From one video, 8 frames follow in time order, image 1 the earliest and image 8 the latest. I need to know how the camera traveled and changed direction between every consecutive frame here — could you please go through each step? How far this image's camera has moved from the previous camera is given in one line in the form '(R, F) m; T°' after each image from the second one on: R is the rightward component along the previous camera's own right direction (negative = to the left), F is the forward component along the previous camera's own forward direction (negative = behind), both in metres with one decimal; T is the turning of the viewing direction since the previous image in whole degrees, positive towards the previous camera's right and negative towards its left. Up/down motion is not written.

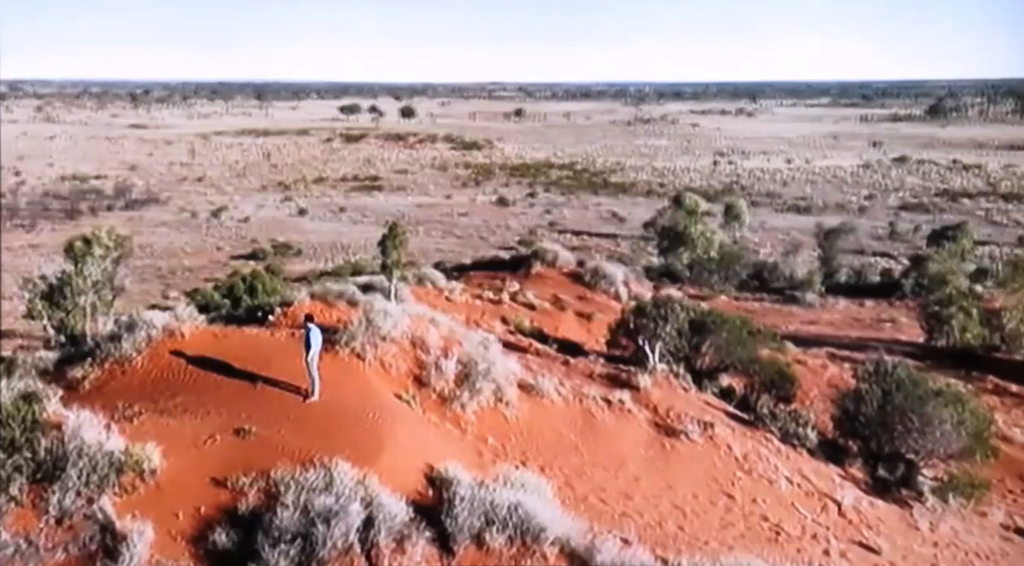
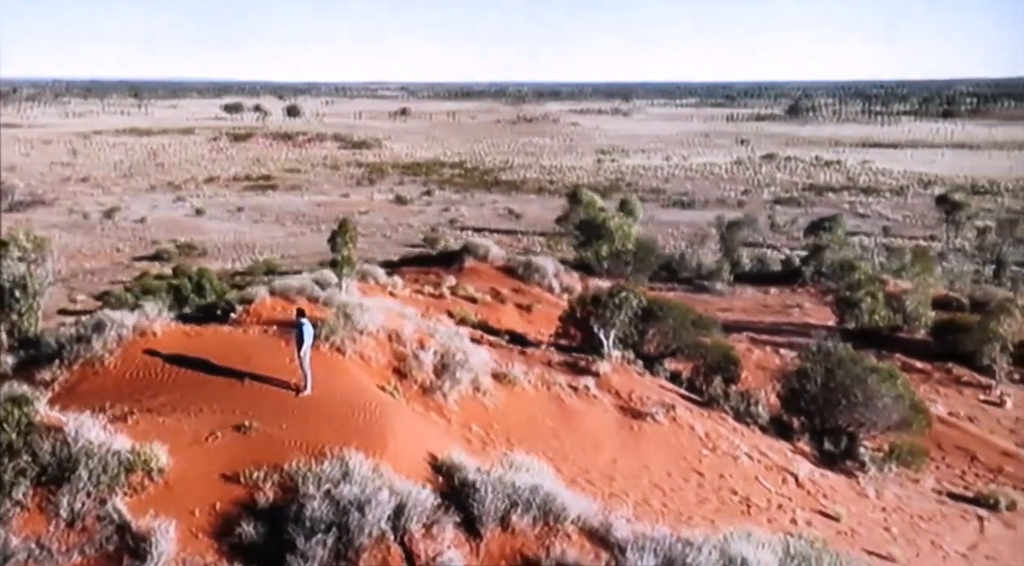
(-0.6, 0.0) m; +7°
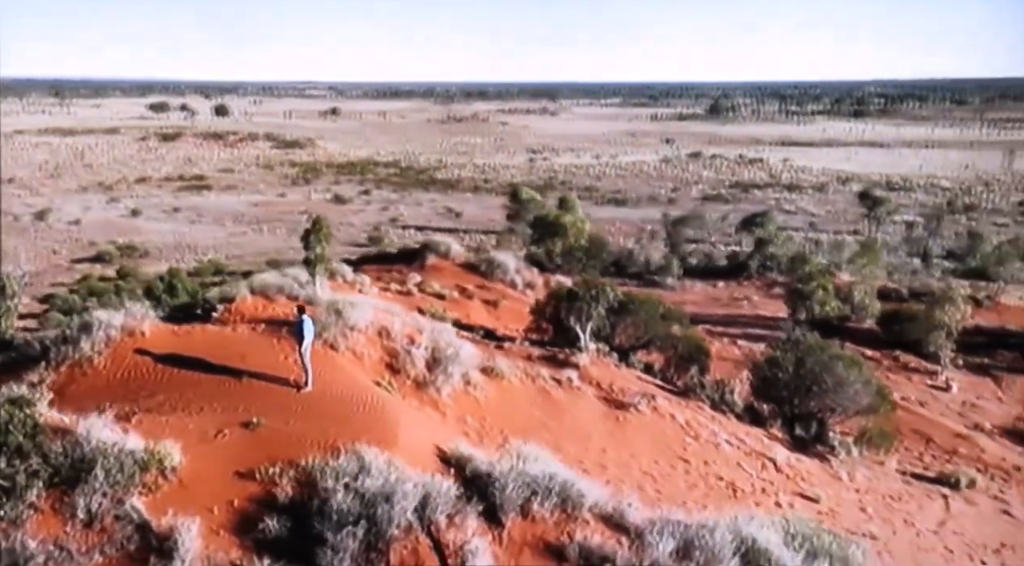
(-0.4, 0.0) m; +4°
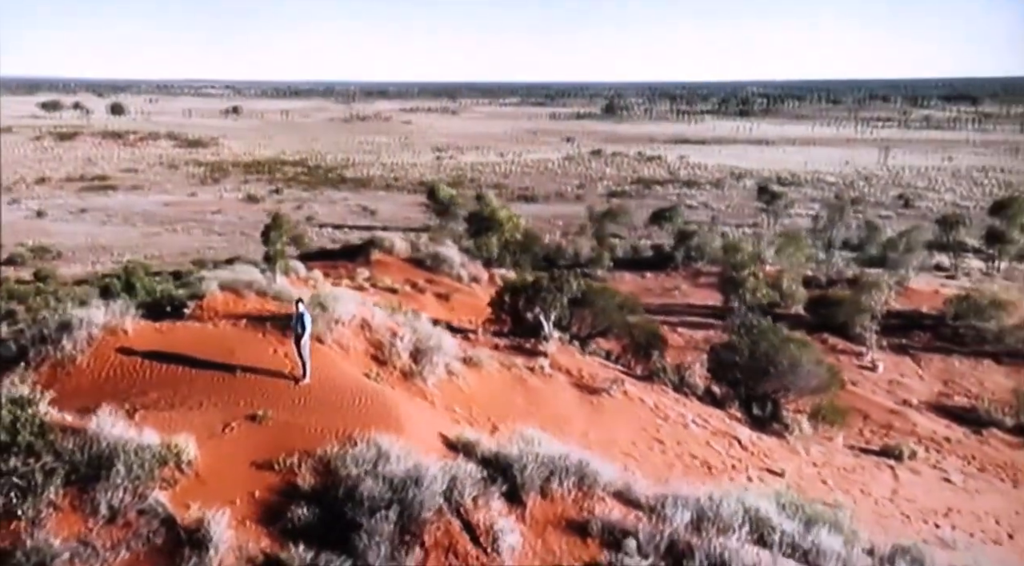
(-0.5, -0.1) m; +6°
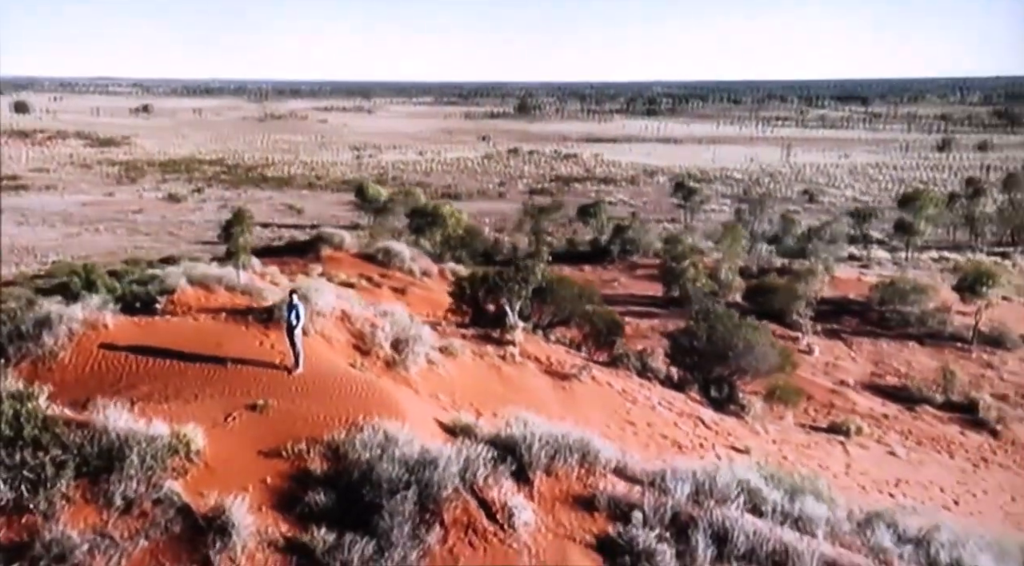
(-0.4, -0.1) m; +5°
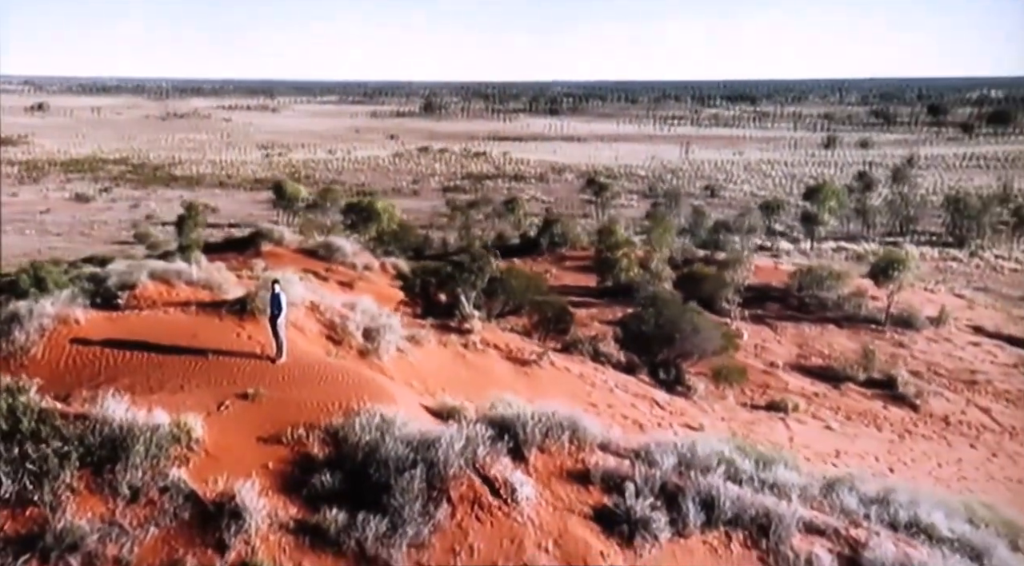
(-0.4, -0.1) m; +5°
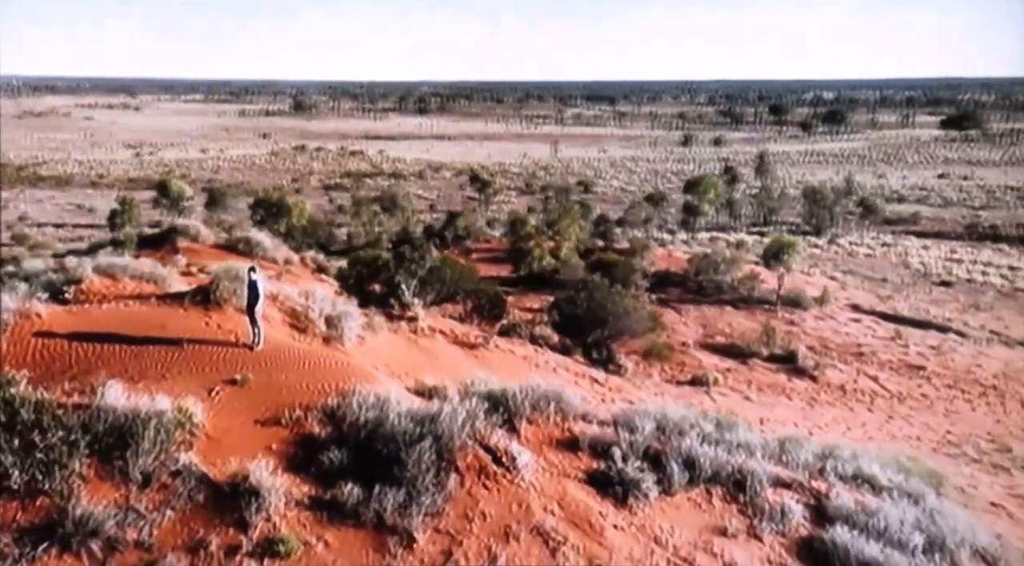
(-0.6, -0.1) m; +7°
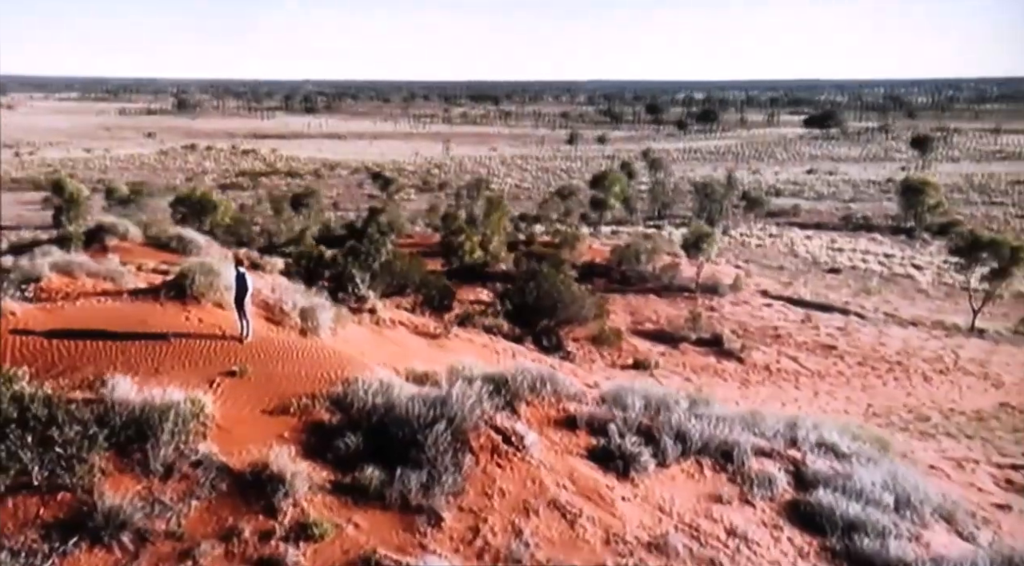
(-0.5, -0.1) m; +6°
